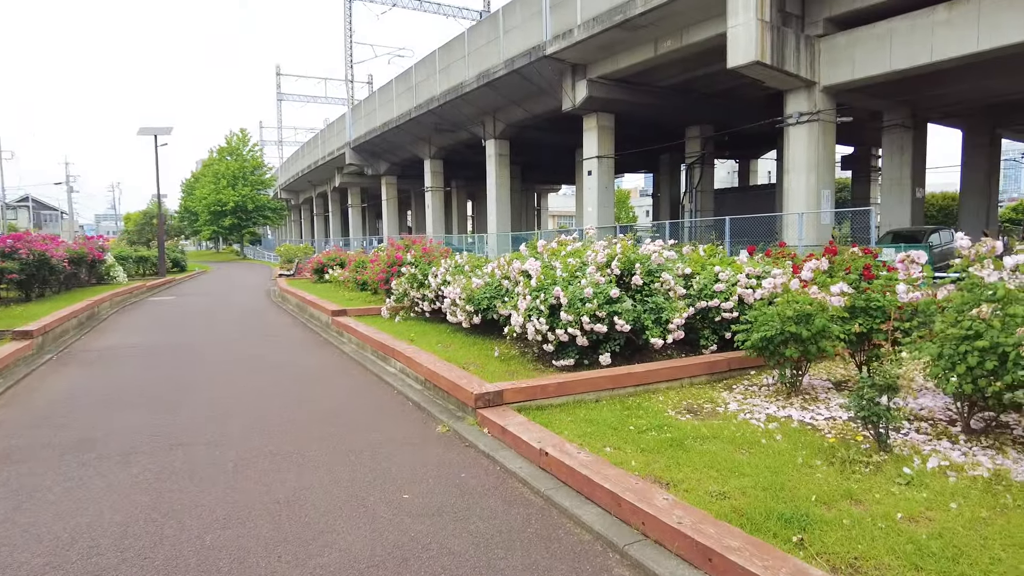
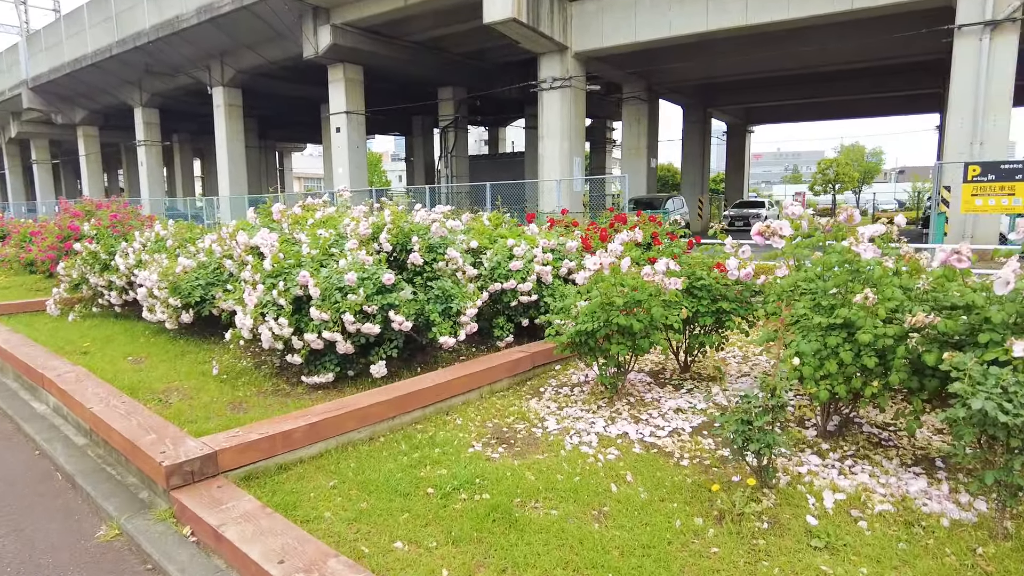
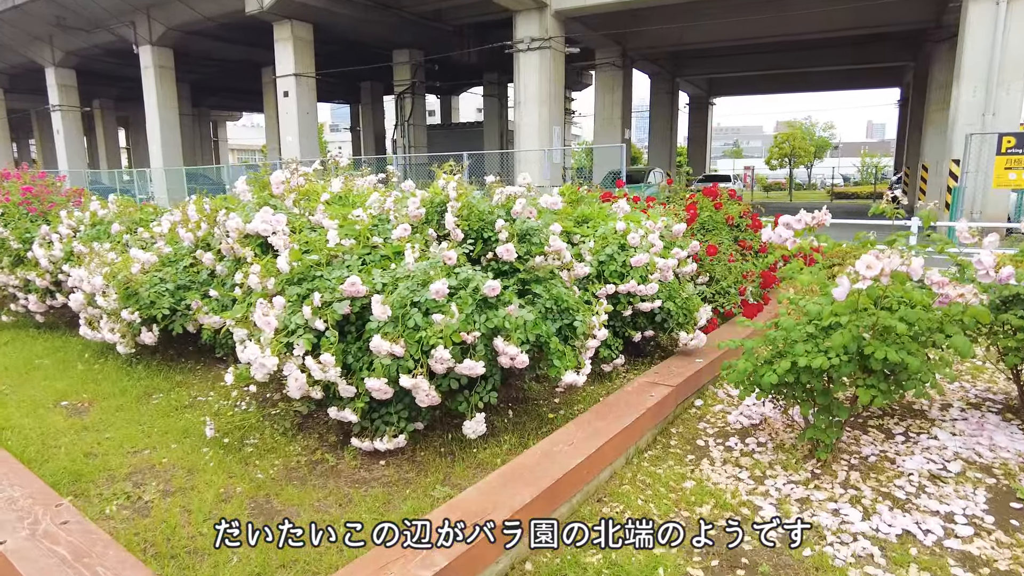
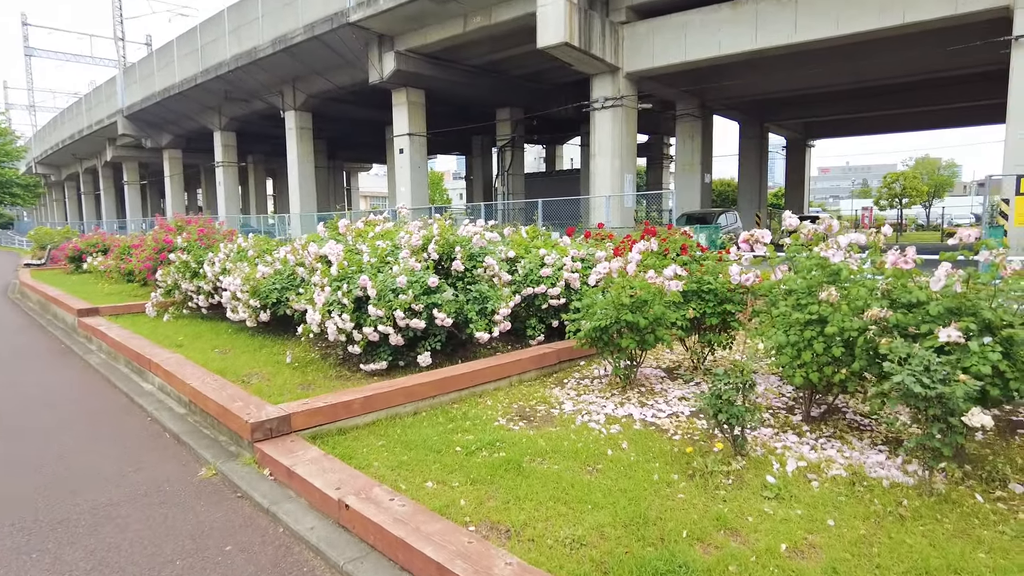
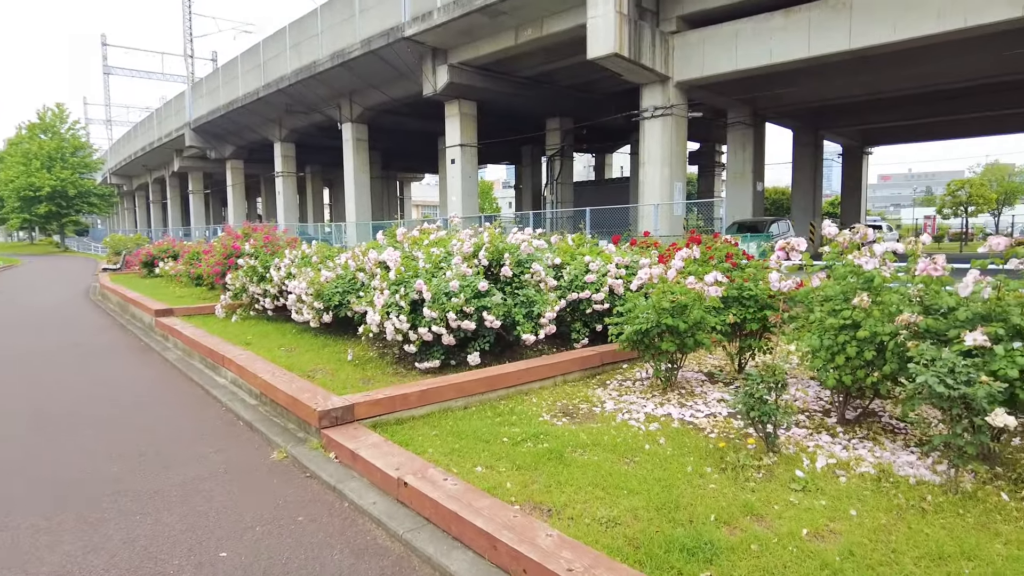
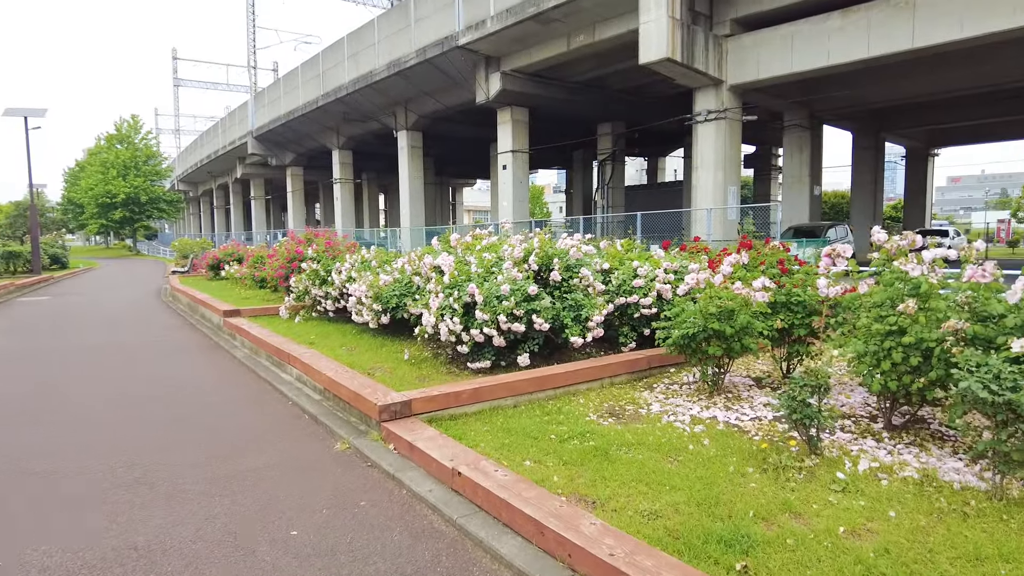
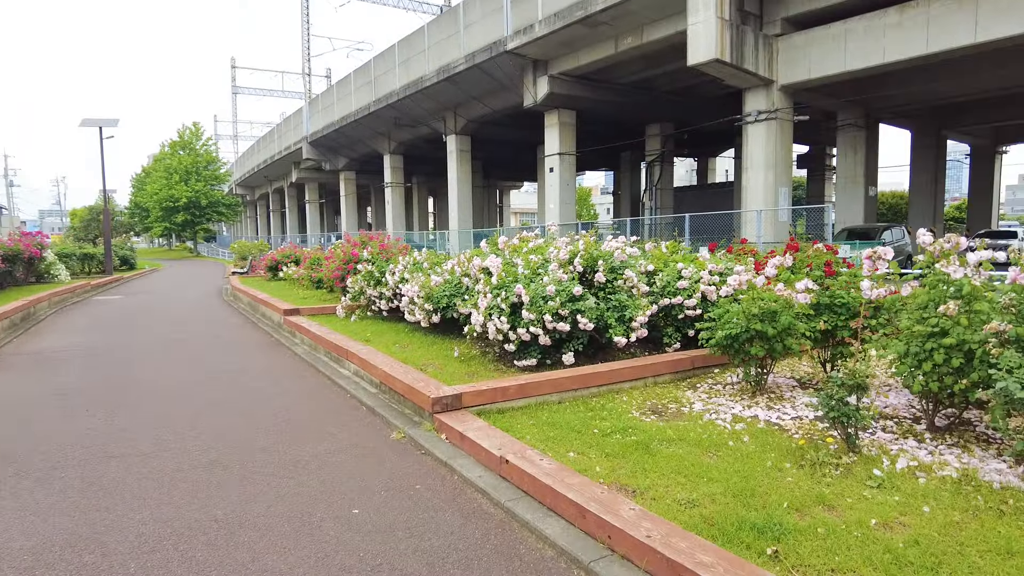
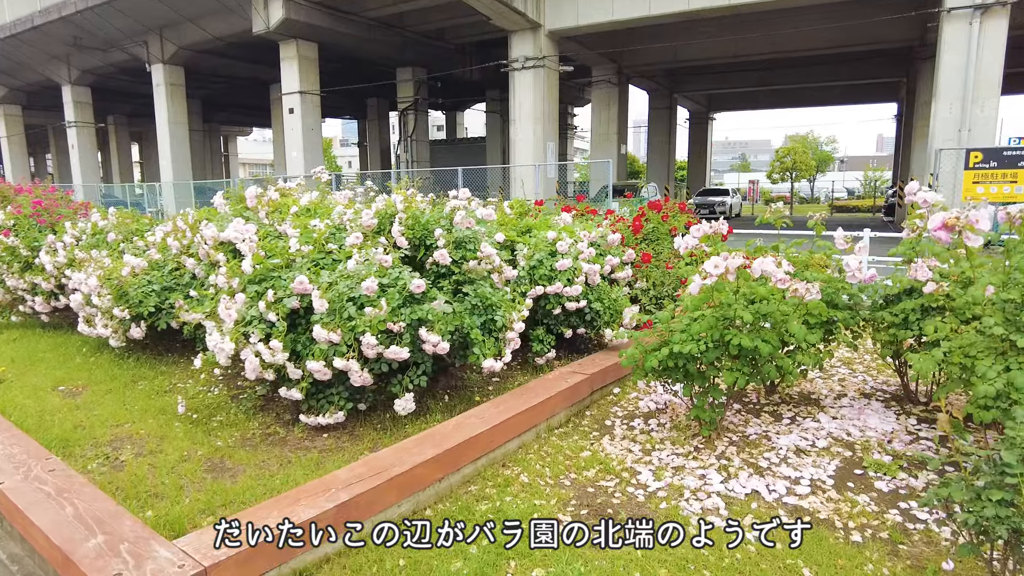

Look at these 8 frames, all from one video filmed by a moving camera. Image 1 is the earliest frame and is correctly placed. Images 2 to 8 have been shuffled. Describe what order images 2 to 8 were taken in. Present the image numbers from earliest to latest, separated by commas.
7, 6, 5, 4, 2, 8, 3
